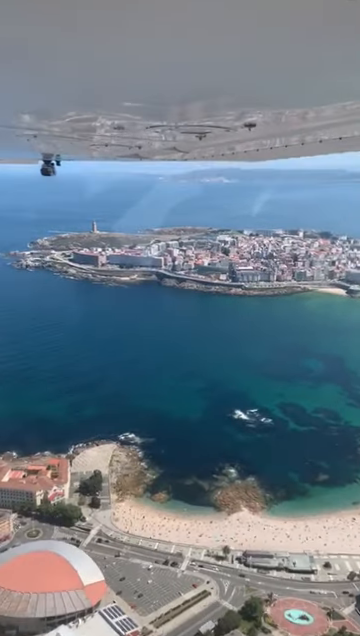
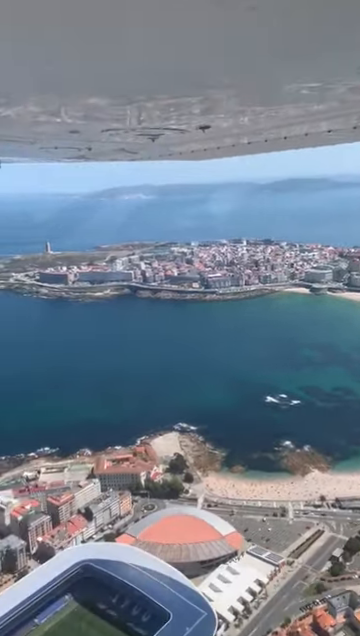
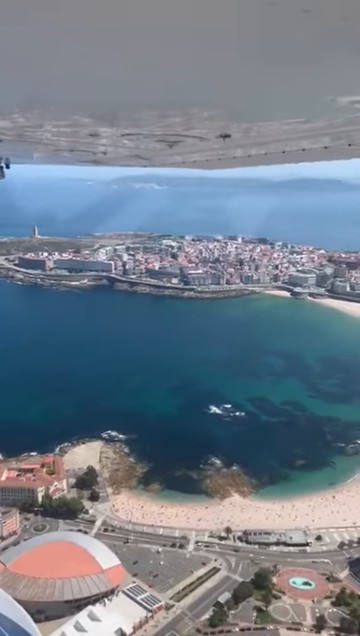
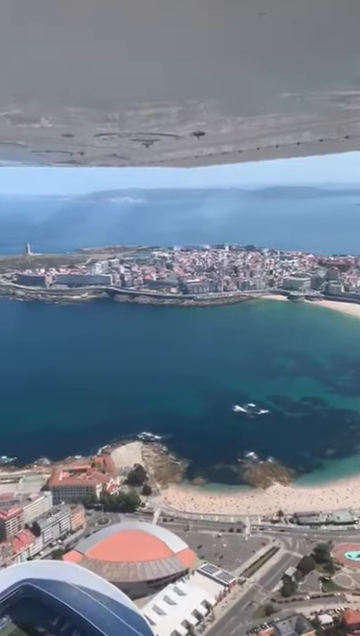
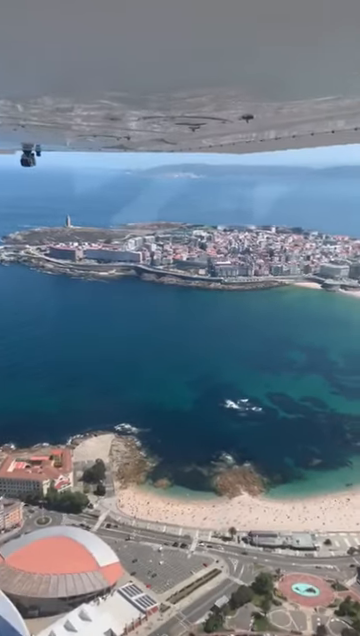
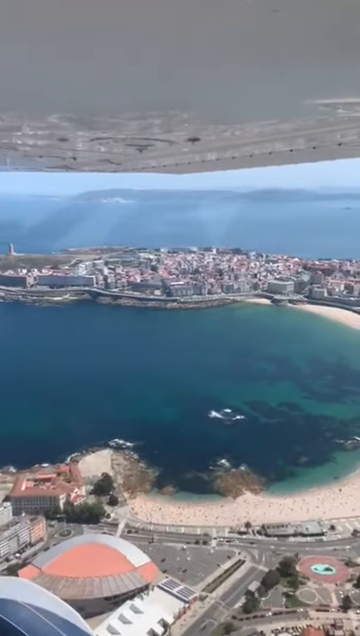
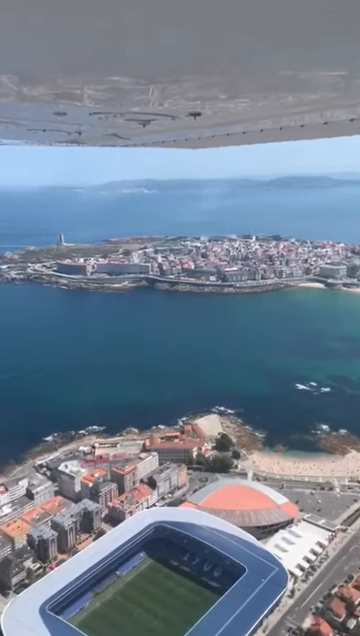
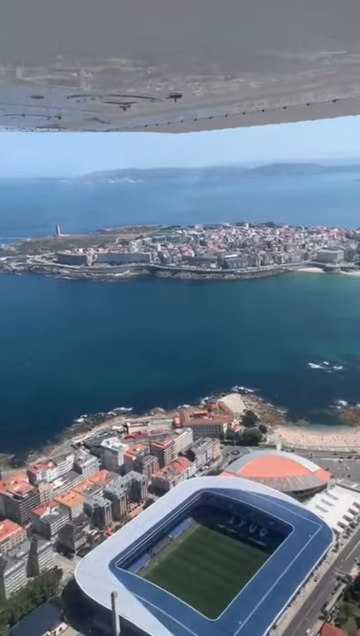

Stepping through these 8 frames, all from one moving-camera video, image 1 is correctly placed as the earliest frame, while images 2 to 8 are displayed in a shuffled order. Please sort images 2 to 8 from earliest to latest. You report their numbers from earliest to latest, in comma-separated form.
5, 3, 6, 4, 2, 7, 8
